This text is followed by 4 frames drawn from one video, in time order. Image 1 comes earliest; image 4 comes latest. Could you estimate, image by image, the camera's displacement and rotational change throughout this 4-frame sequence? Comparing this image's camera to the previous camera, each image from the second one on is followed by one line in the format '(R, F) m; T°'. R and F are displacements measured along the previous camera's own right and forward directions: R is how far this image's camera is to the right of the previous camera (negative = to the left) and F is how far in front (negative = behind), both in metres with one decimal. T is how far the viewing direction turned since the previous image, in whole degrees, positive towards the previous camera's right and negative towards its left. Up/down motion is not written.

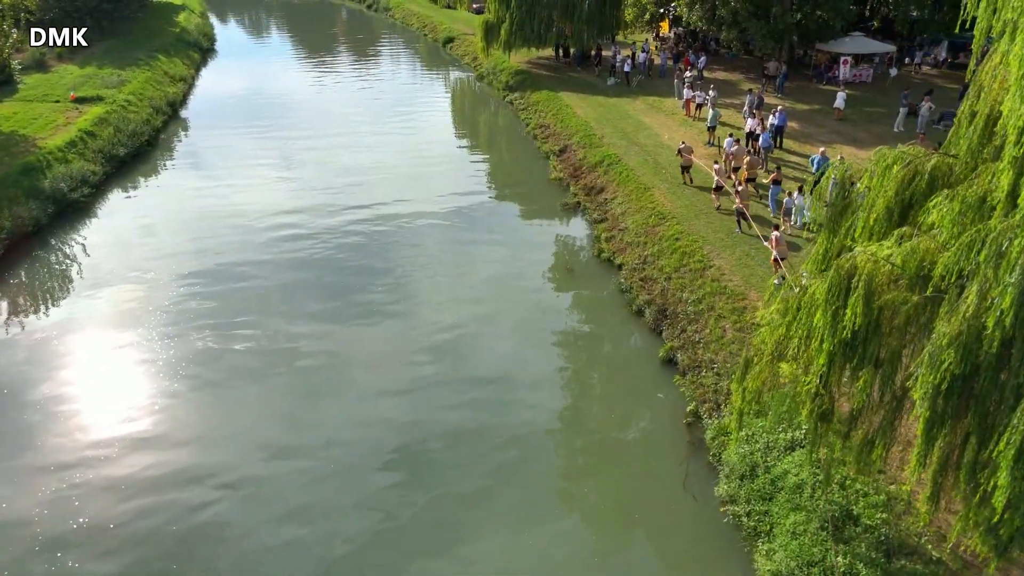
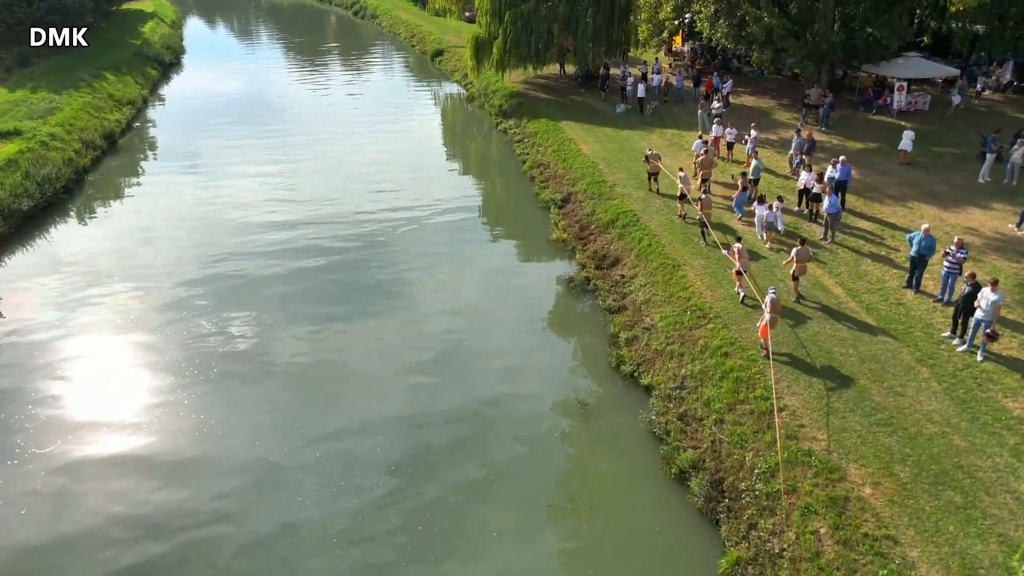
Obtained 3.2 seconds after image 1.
(+0.2, +5.8) m; 0°
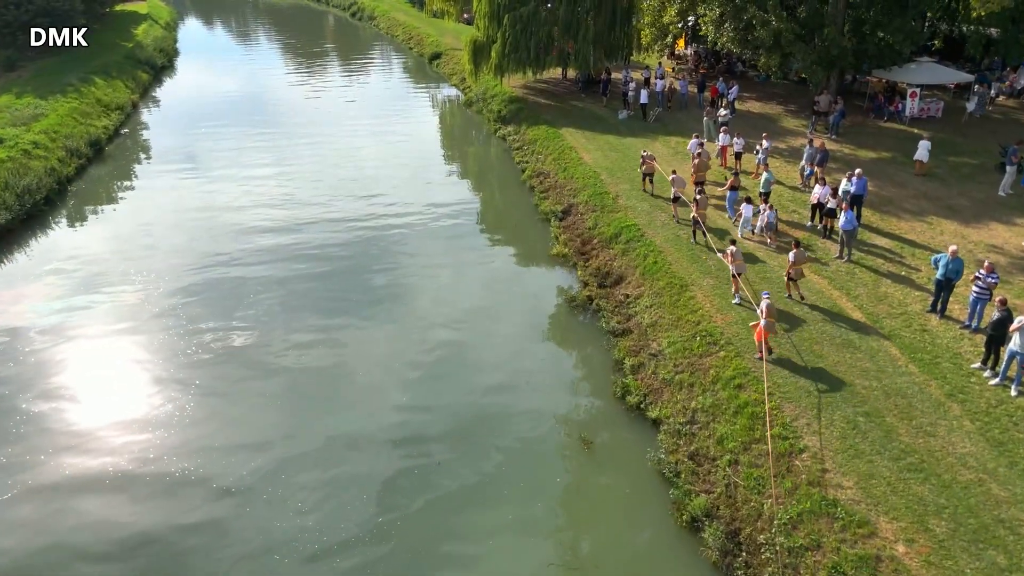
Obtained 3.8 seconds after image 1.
(0.0, +1.1) m; 0°
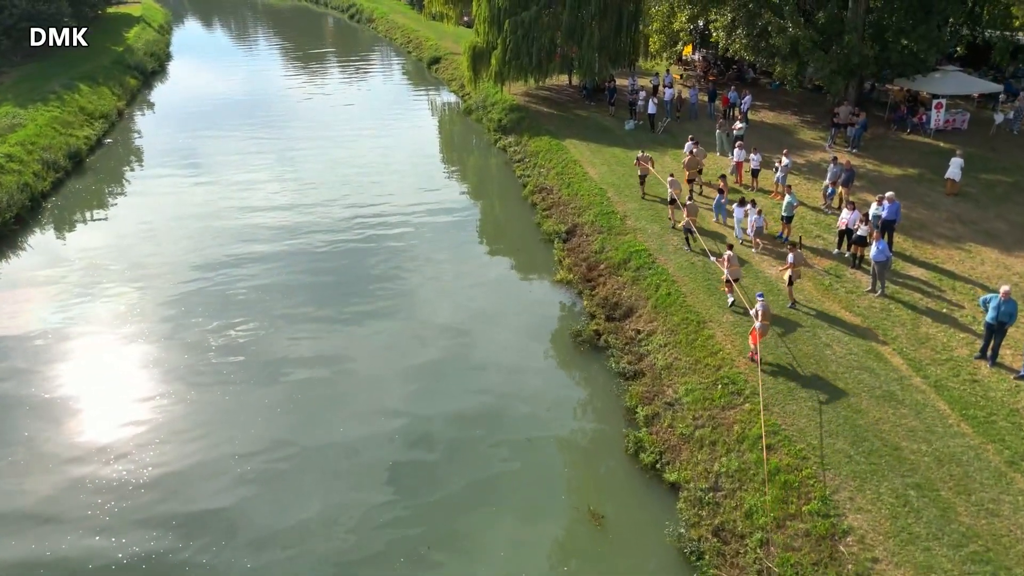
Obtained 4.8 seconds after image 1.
(0.0, +1.7) m; 0°
